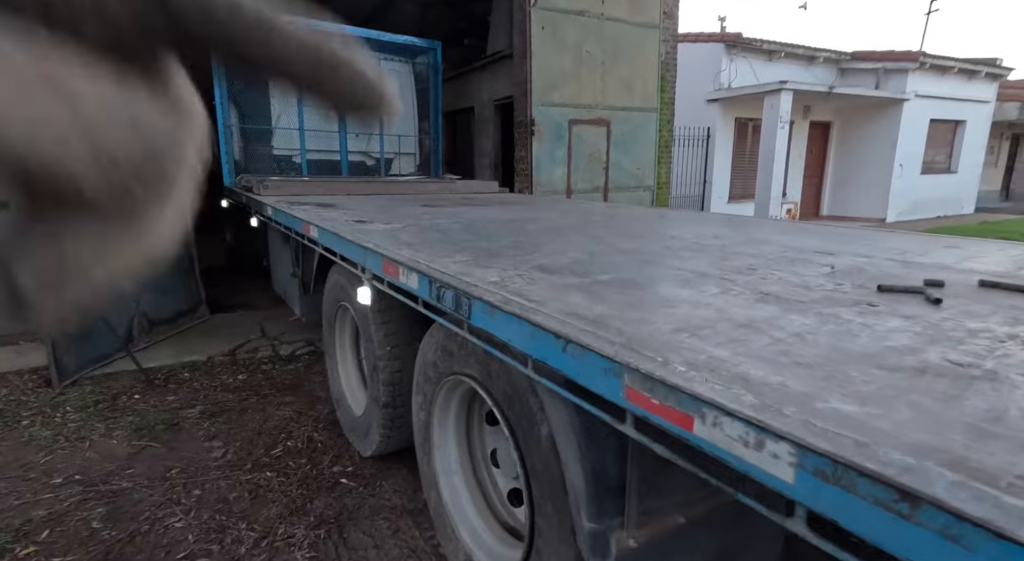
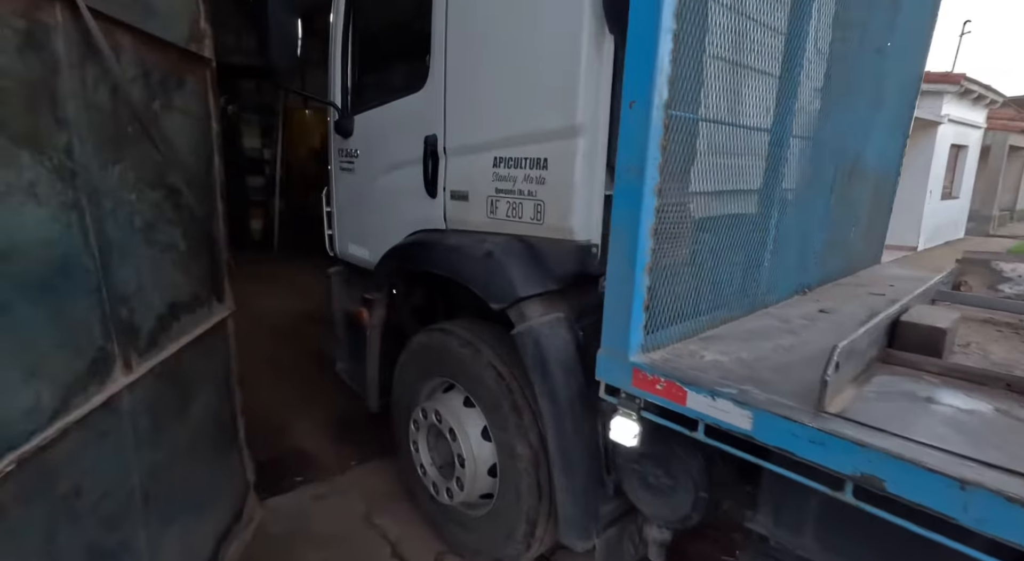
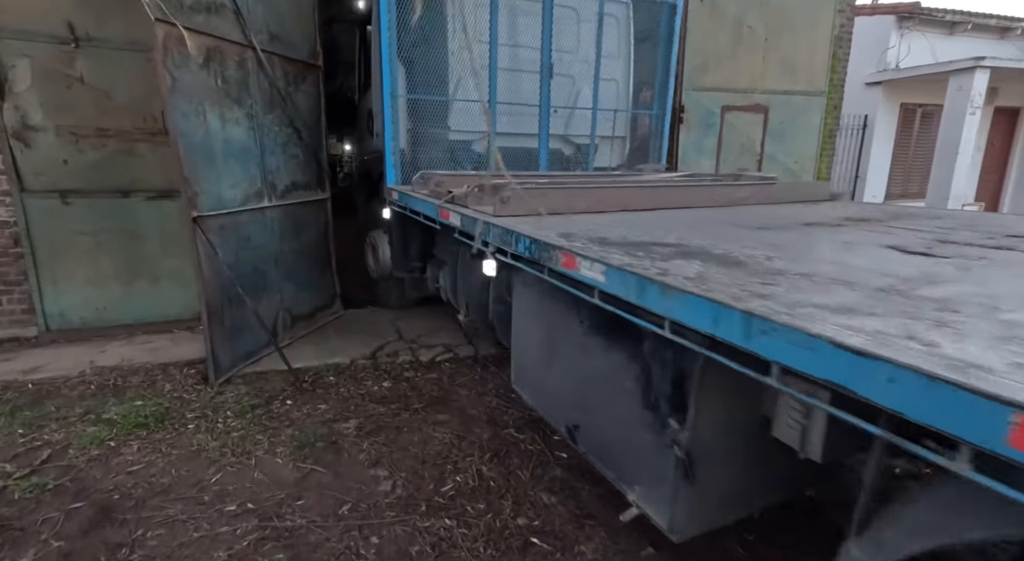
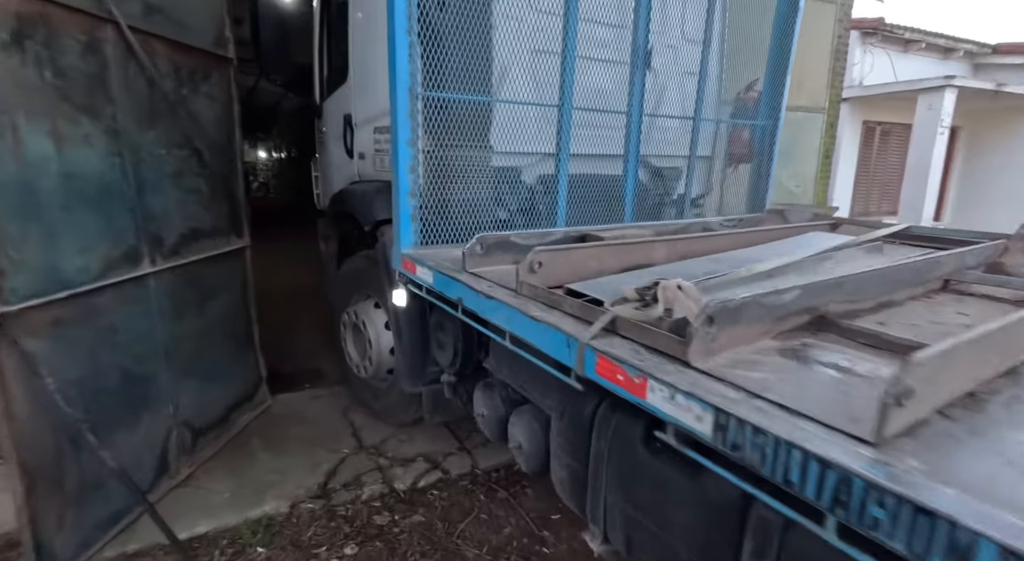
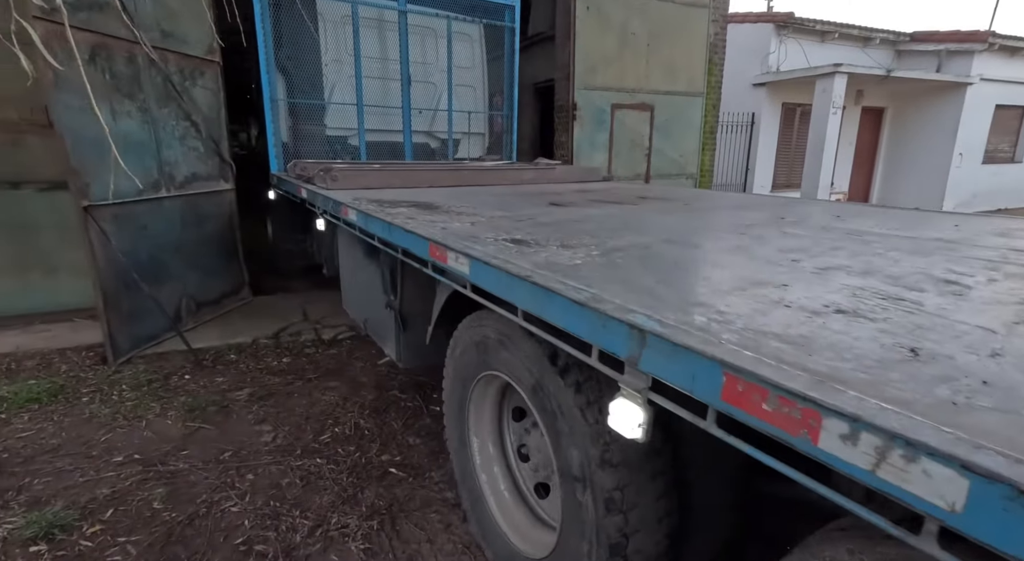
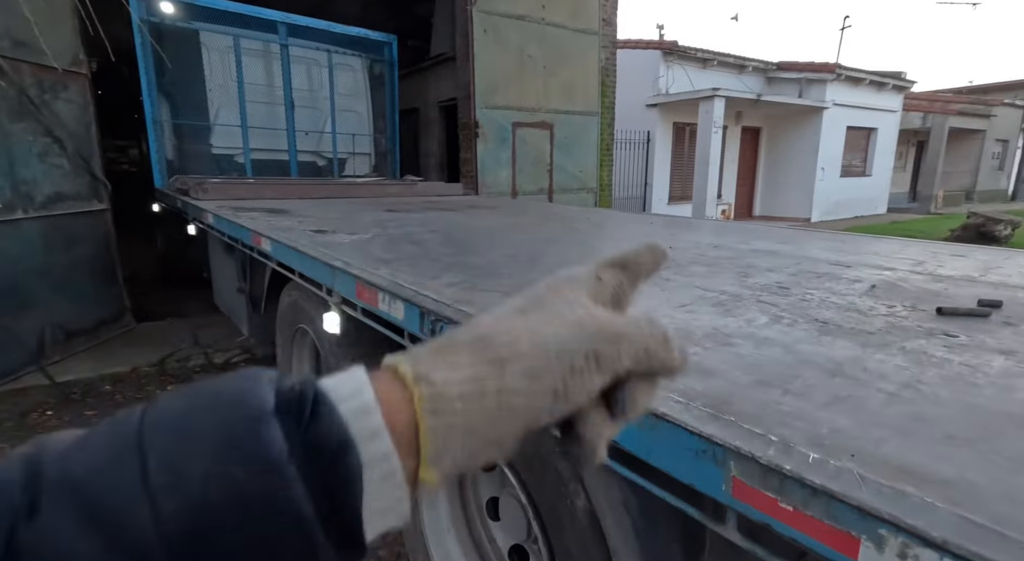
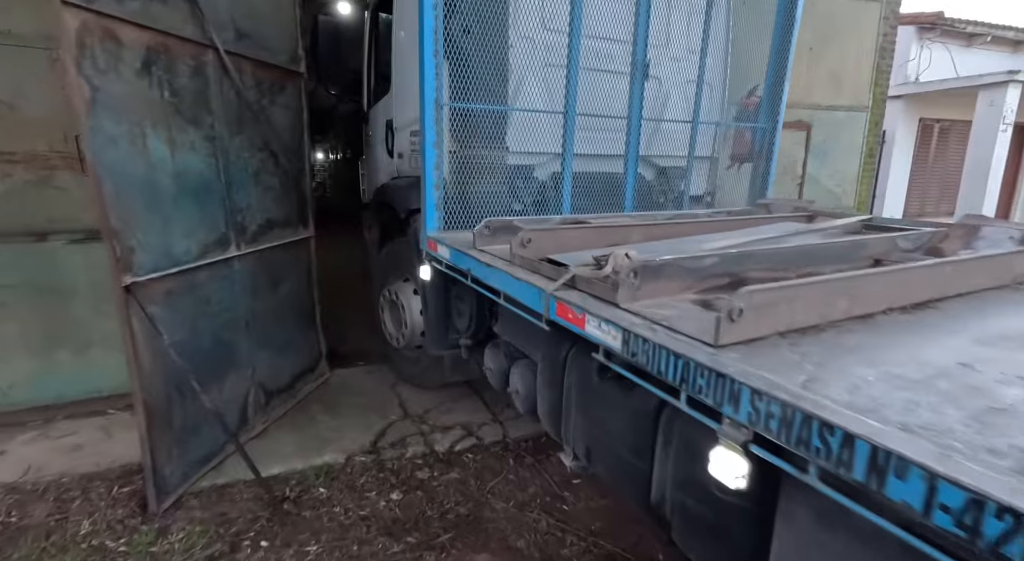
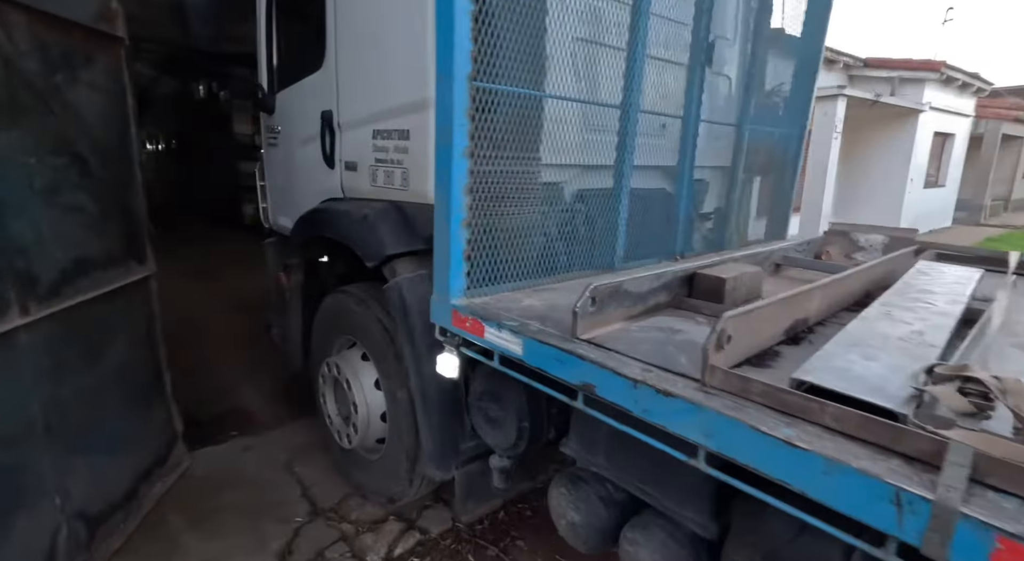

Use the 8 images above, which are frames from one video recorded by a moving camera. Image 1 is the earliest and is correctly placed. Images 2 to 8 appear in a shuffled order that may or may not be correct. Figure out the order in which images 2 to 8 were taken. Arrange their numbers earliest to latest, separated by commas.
6, 5, 3, 7, 4, 8, 2
